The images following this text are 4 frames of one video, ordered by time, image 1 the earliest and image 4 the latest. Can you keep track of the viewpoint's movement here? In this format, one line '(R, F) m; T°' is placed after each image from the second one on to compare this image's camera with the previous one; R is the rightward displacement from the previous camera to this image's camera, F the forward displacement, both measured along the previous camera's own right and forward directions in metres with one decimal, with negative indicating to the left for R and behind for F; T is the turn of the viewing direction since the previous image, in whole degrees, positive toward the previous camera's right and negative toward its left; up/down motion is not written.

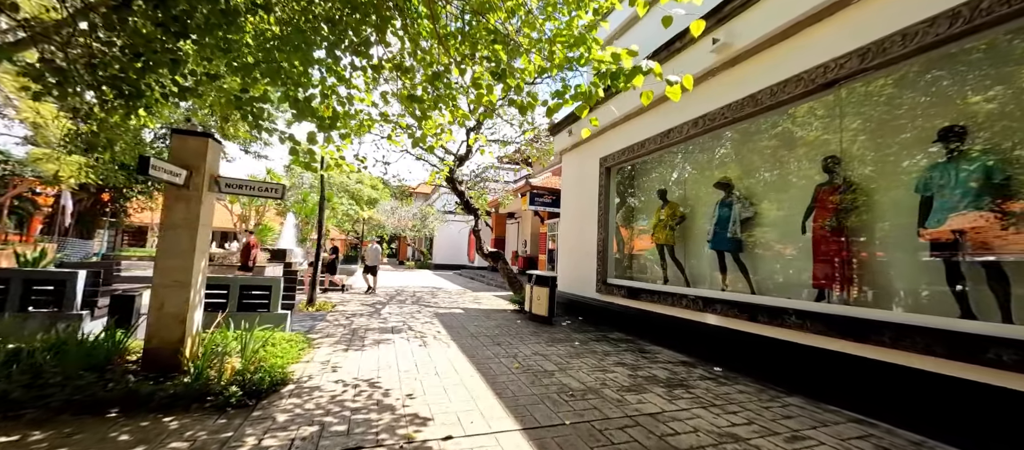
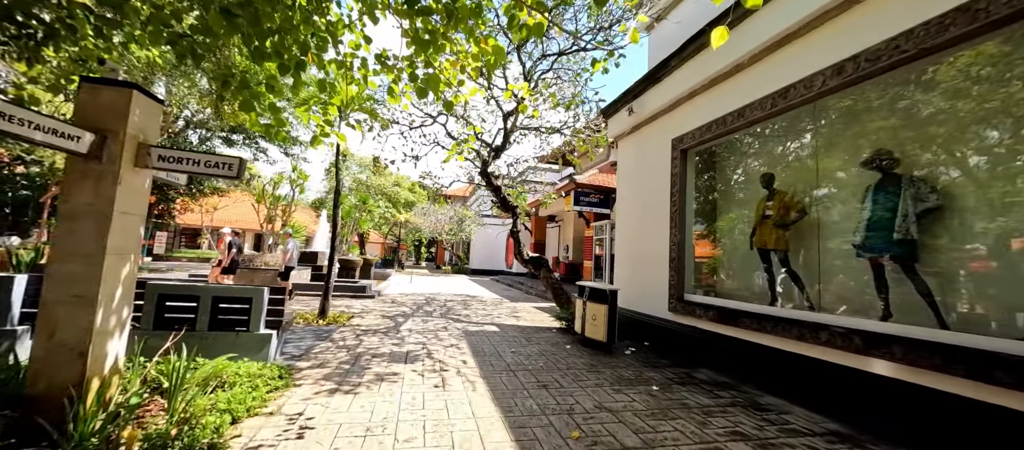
(-0.1, +1.3) m; -6°
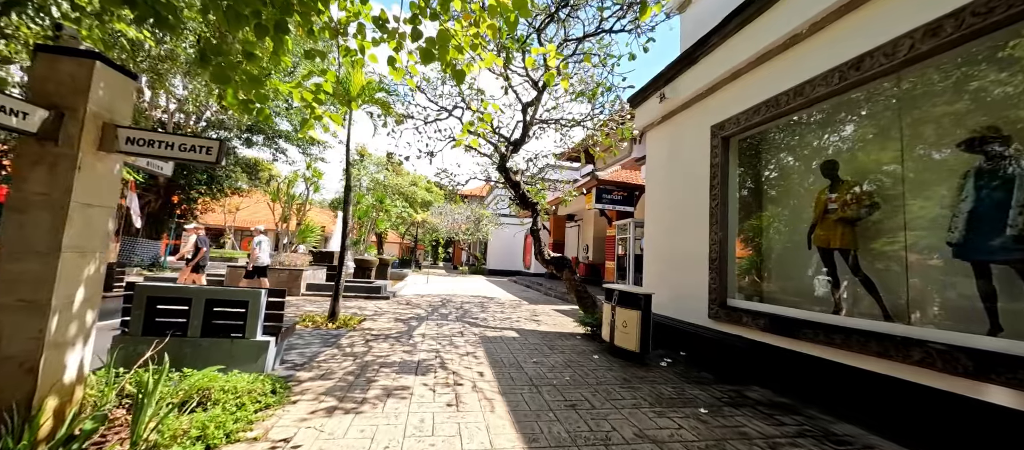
(-0.1, +0.5) m; -3°
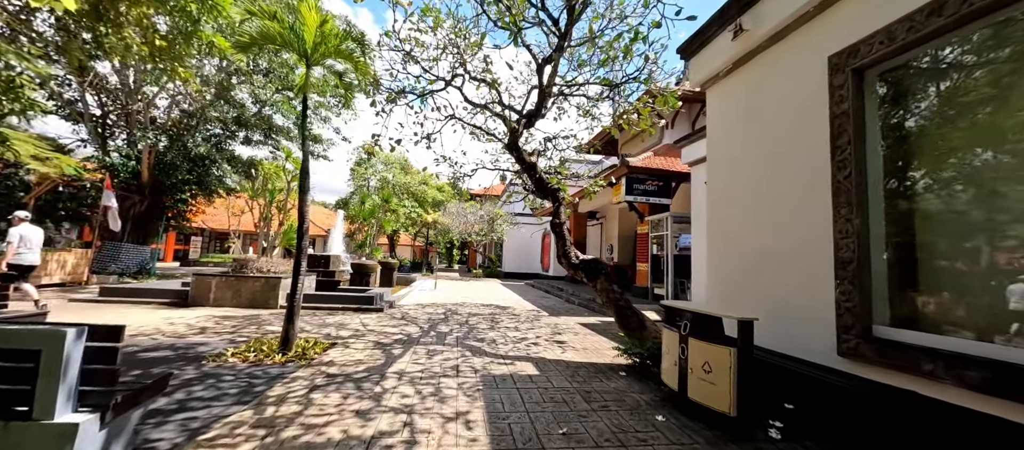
(0.0, +1.6) m; -3°
